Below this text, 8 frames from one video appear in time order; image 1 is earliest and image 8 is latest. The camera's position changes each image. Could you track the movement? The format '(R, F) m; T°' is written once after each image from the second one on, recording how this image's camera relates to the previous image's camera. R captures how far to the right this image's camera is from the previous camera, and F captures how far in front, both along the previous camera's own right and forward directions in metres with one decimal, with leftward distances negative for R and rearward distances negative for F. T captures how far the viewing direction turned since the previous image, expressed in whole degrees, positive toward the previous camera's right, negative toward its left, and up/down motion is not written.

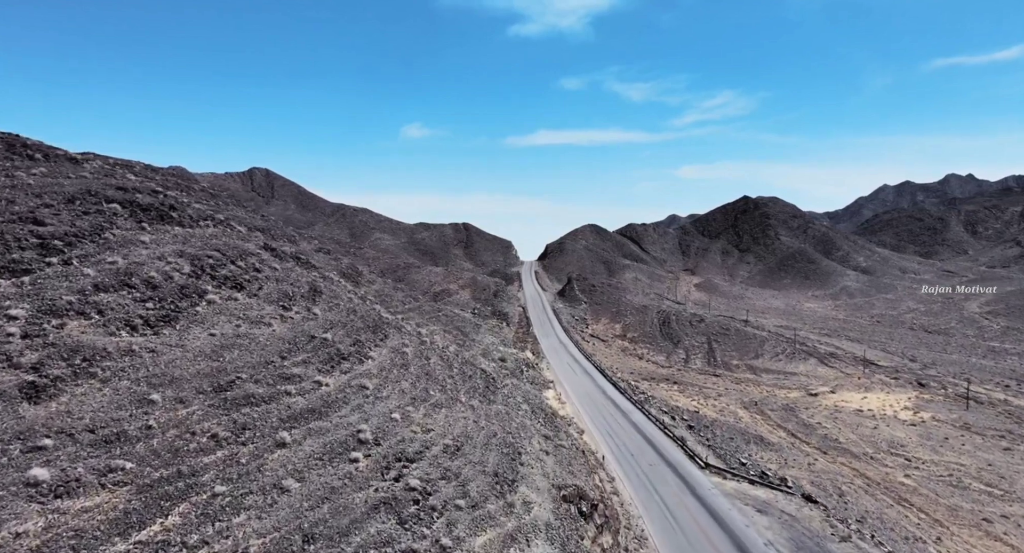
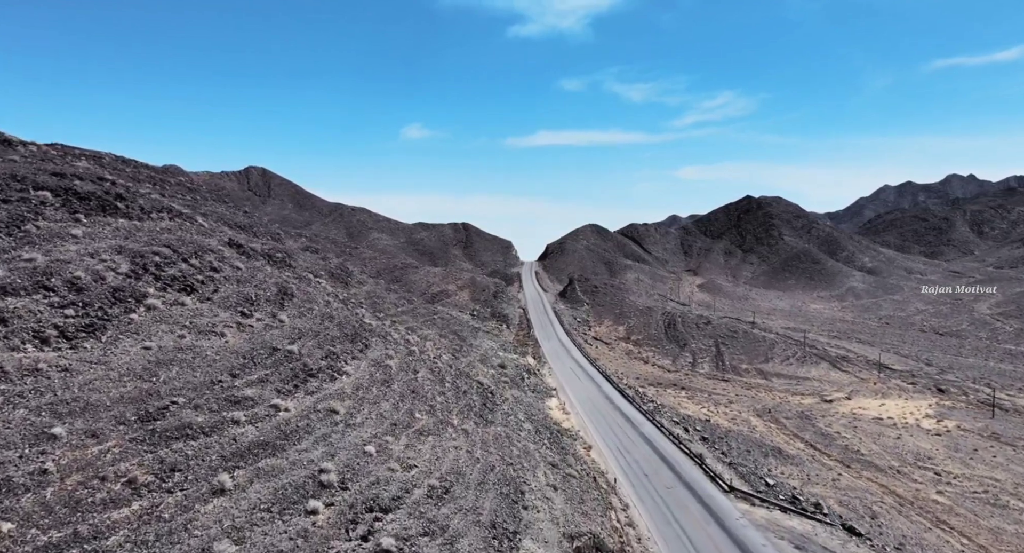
(0.0, +2.4) m; 0°
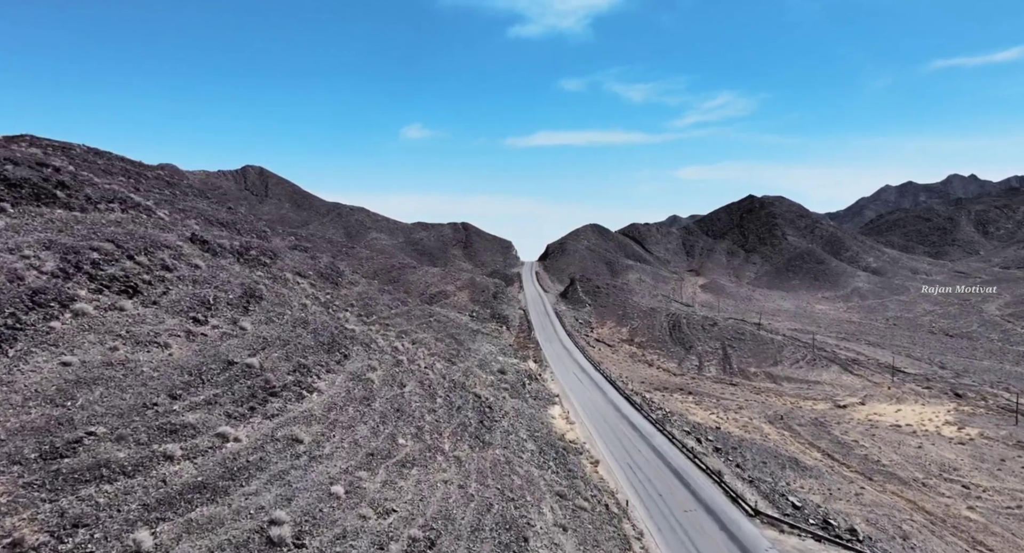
(0.0, +2.0) m; 0°
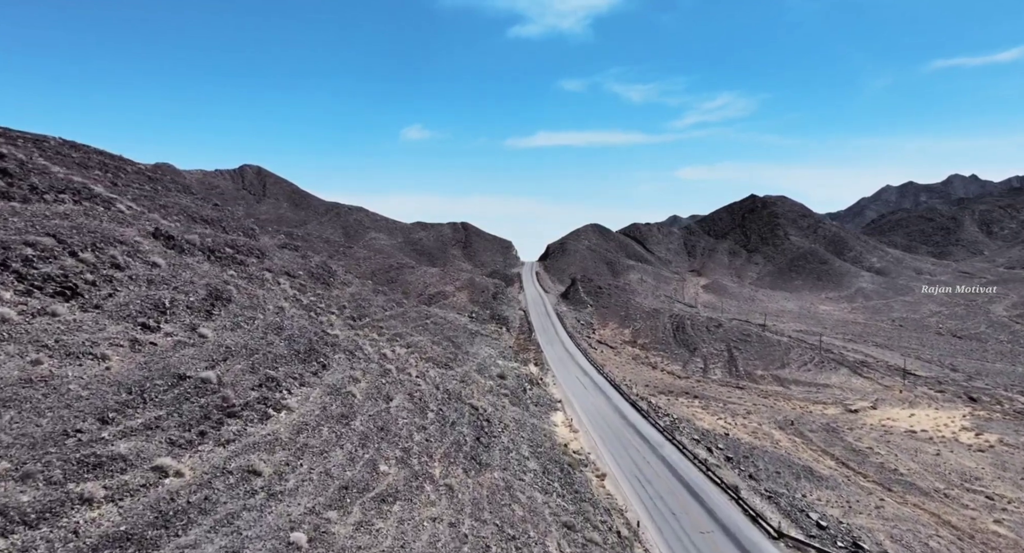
(0.0, +1.5) m; 0°
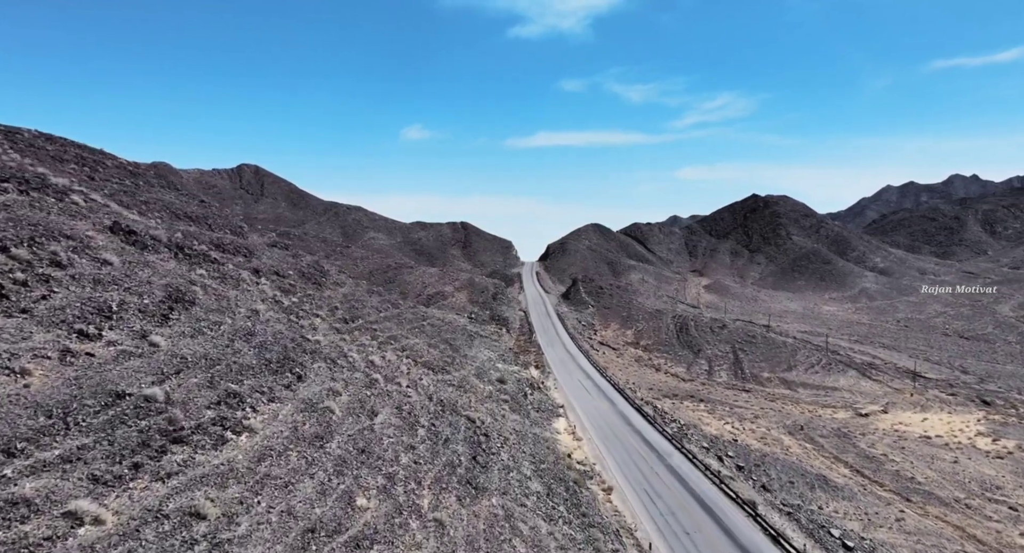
(0.0, +1.4) m; 0°
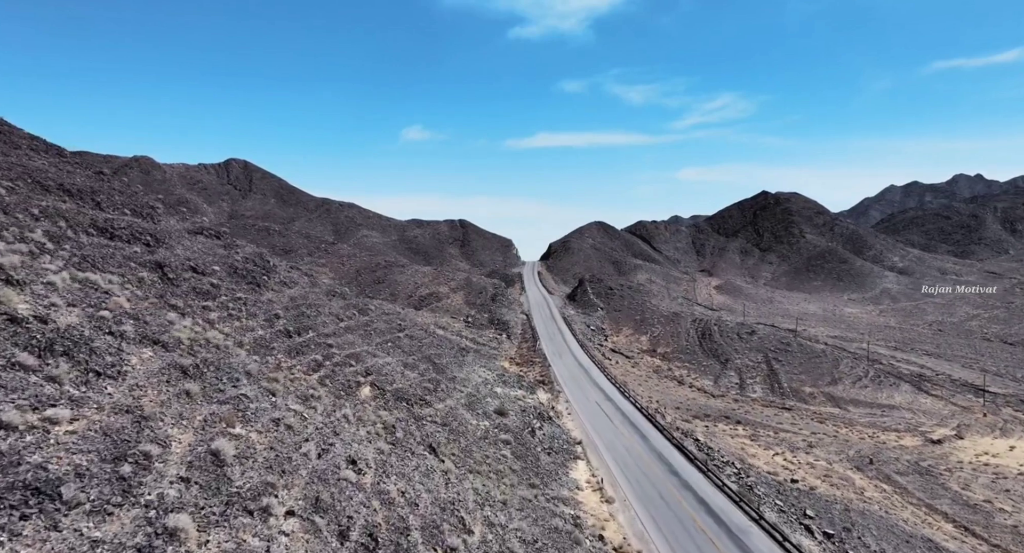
(-0.1, +7.5) m; 0°
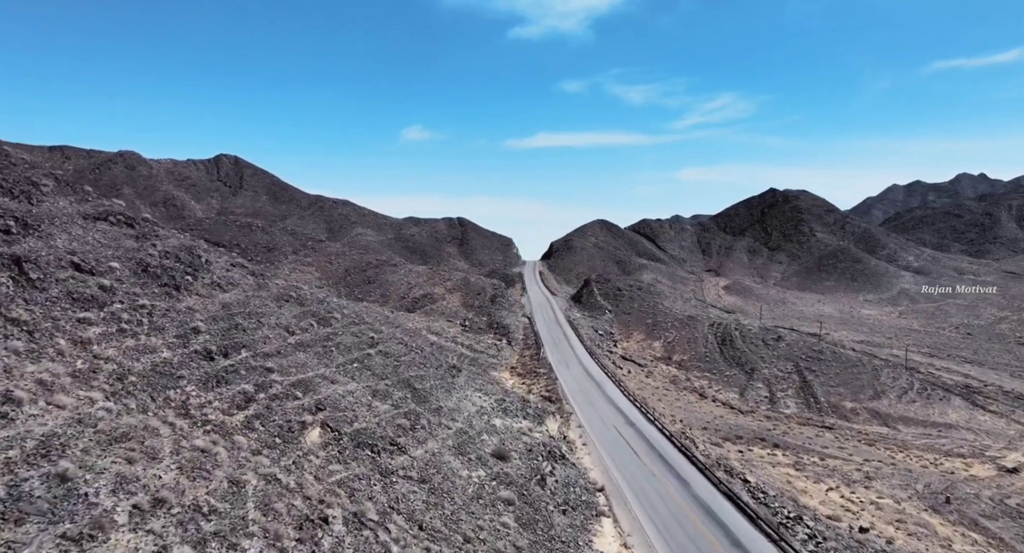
(-0.1, +5.6) m; 0°
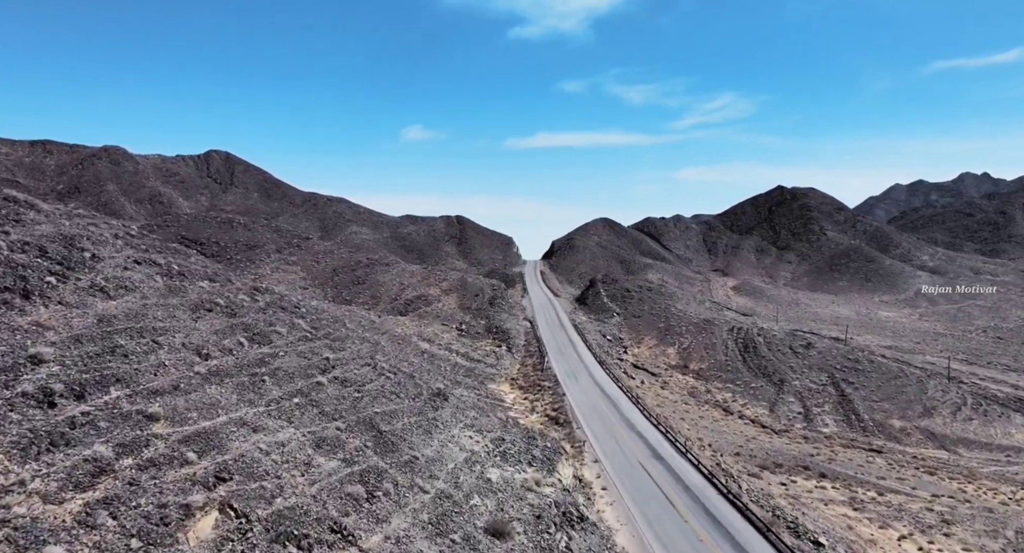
(0.0, +5.2) m; 0°
